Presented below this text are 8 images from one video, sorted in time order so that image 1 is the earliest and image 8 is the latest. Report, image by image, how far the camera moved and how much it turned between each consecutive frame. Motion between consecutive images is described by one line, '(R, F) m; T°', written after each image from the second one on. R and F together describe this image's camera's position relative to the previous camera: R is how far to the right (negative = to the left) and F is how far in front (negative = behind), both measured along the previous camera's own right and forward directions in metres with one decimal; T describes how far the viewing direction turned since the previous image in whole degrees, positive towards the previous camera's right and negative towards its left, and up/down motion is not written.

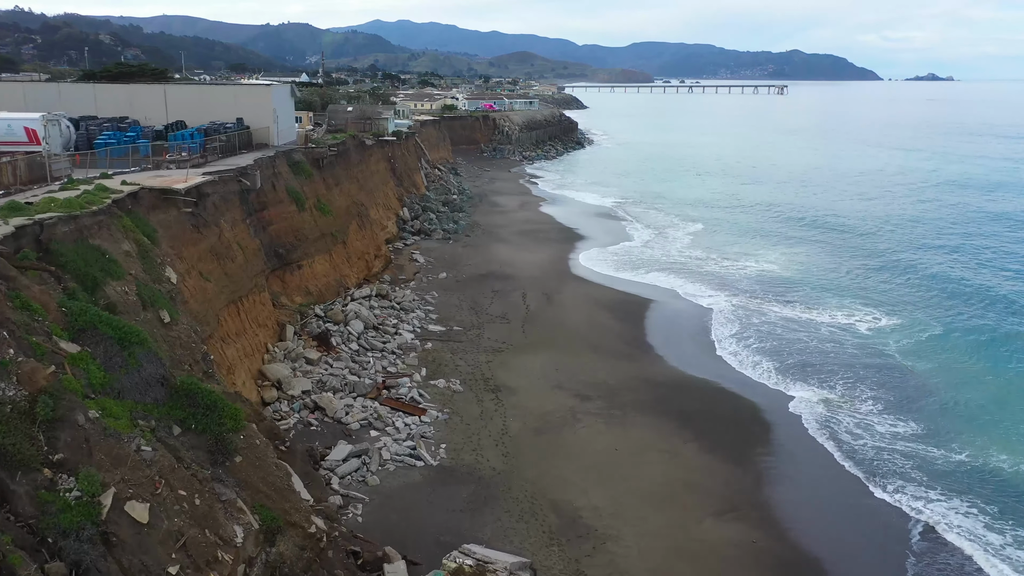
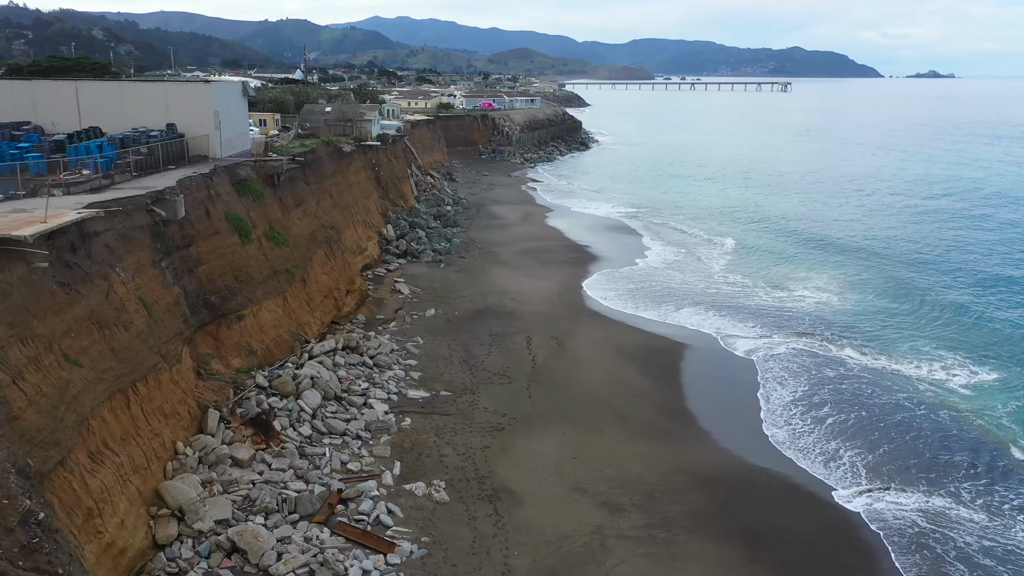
(-0.1, +5.1) m; 0°
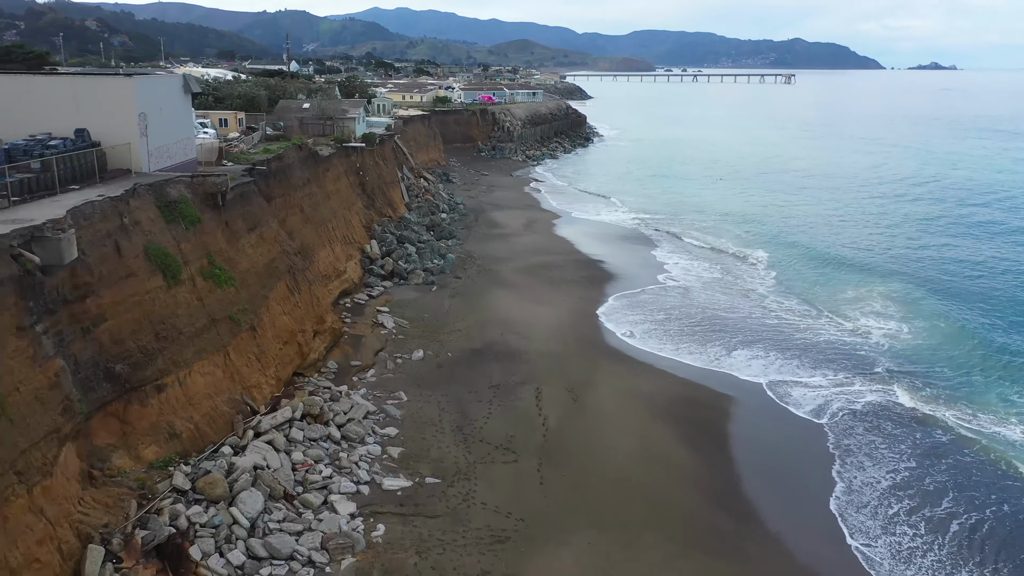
(-0.1, +4.2) m; 0°
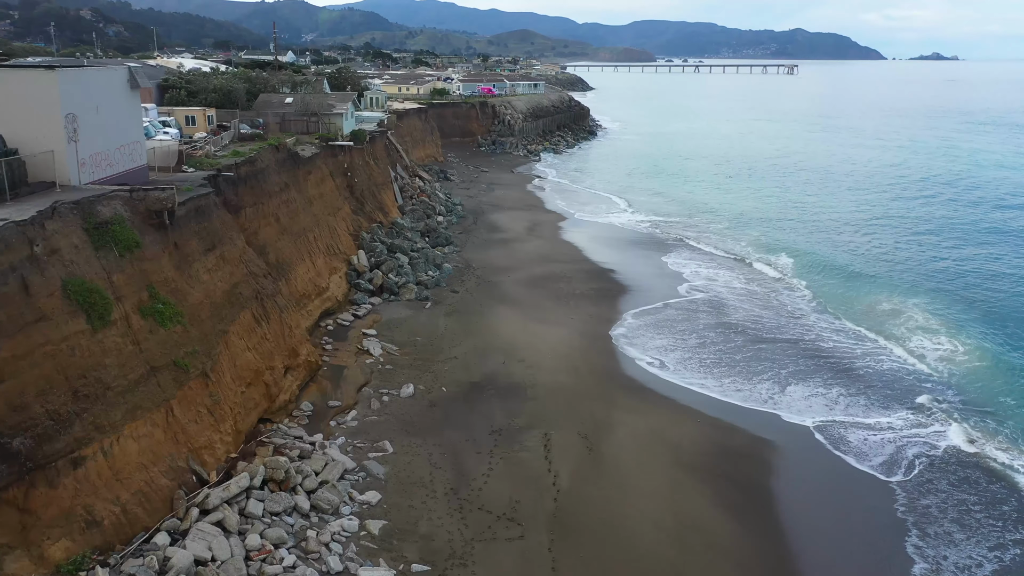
(-0.1, +2.7) m; 0°
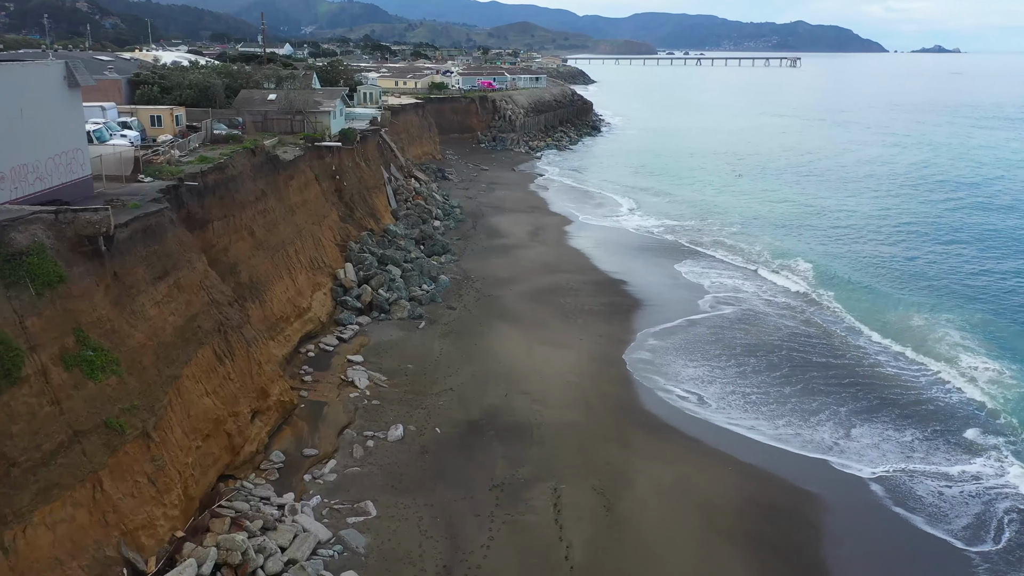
(-0.1, +2.2) m; 0°
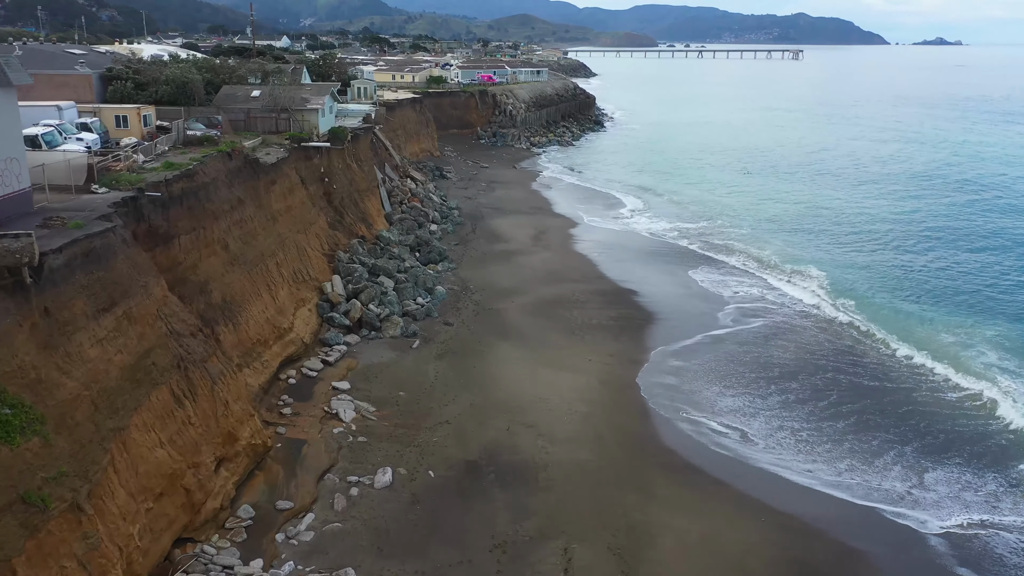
(0.0, +1.8) m; 0°
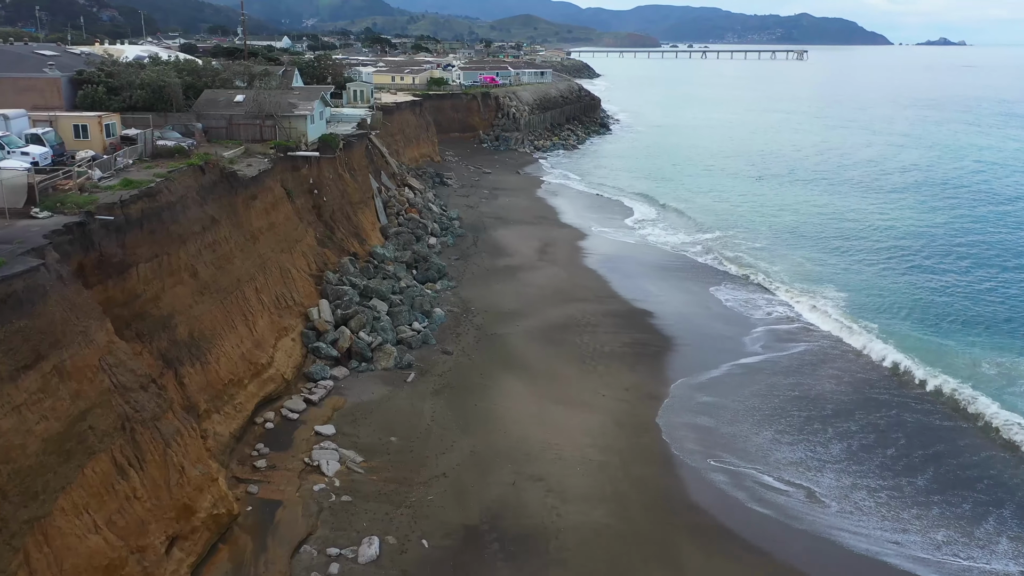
(-0.1, +1.9) m; 0°
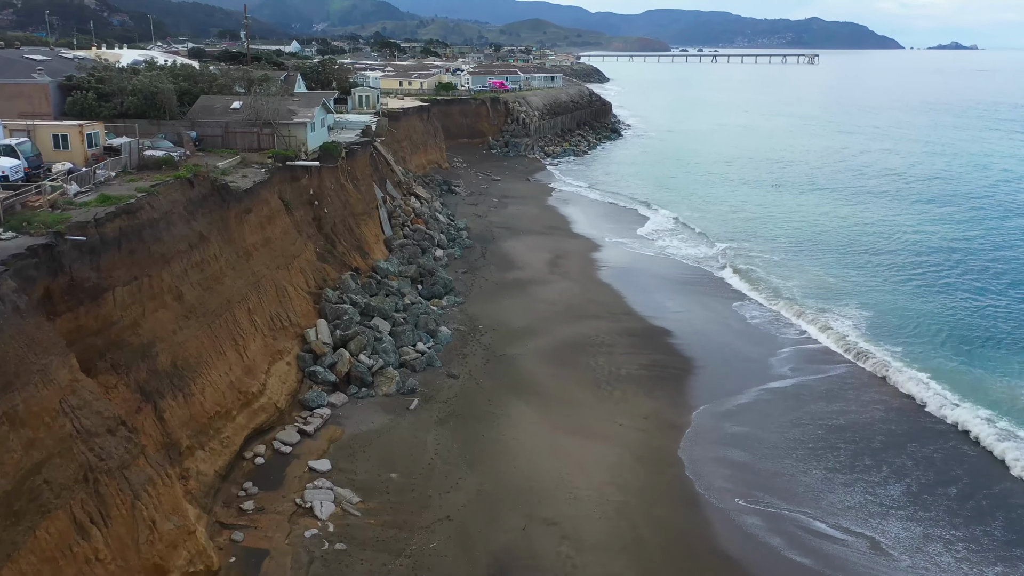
(0.0, +1.2) m; -1°
